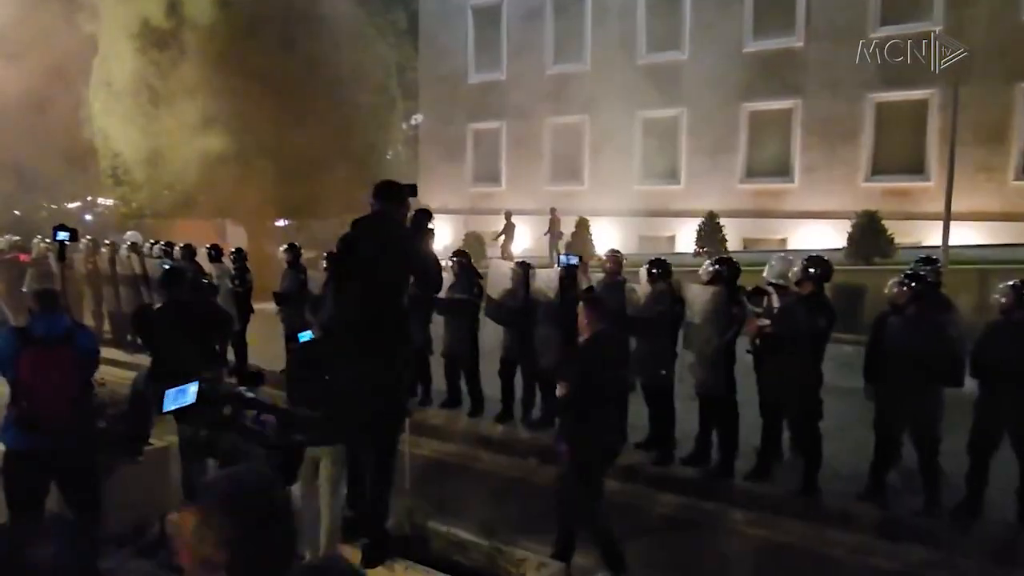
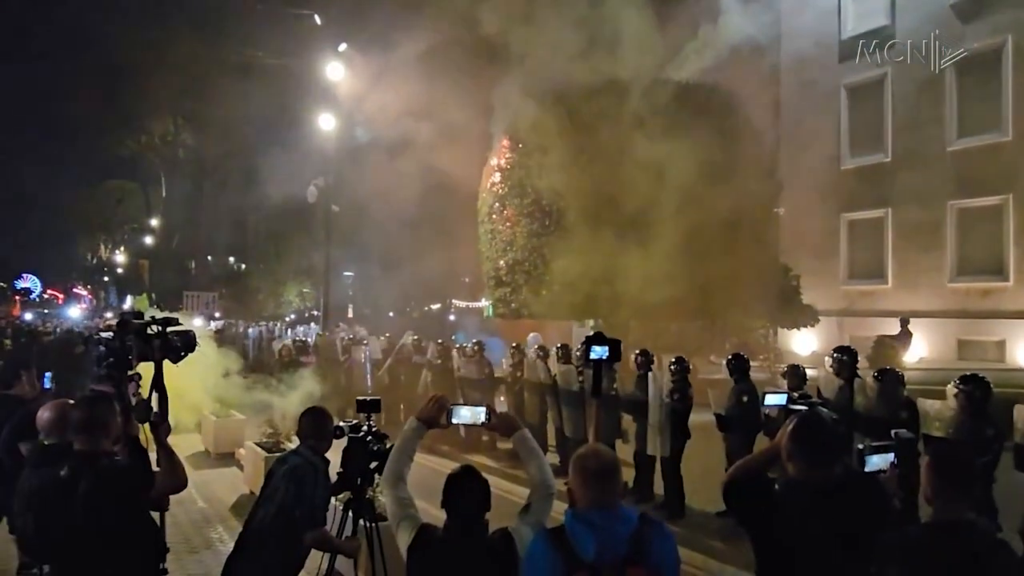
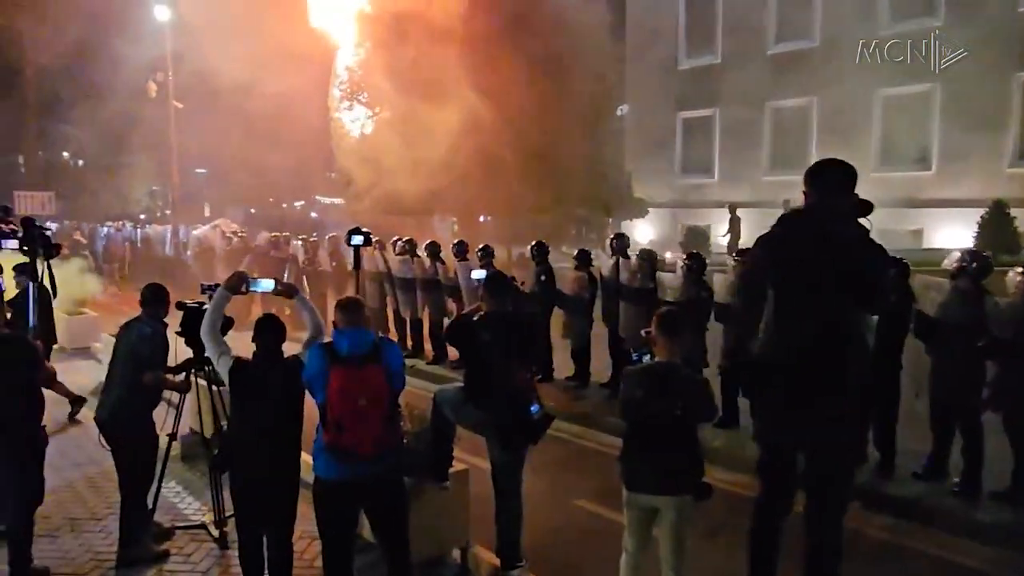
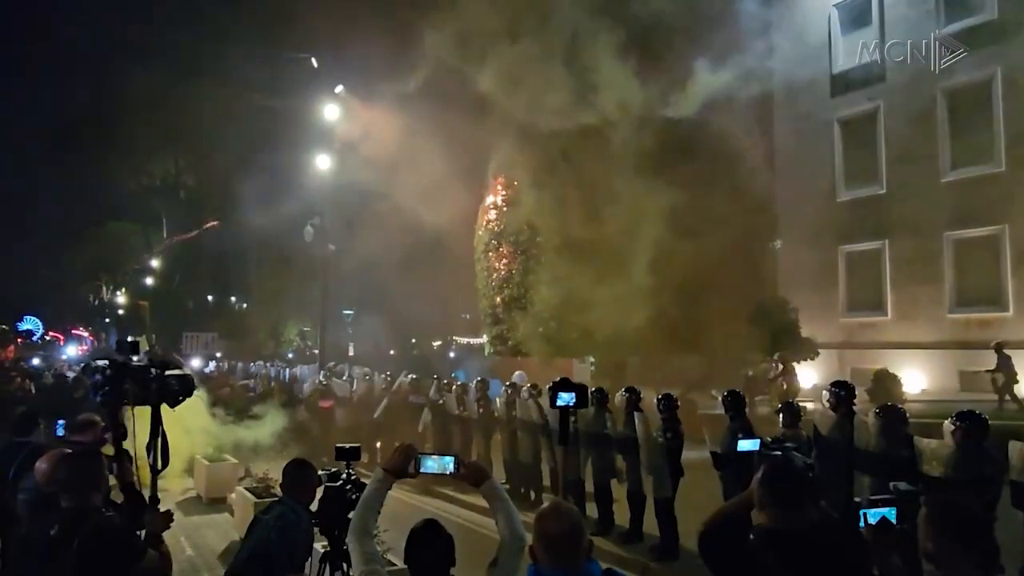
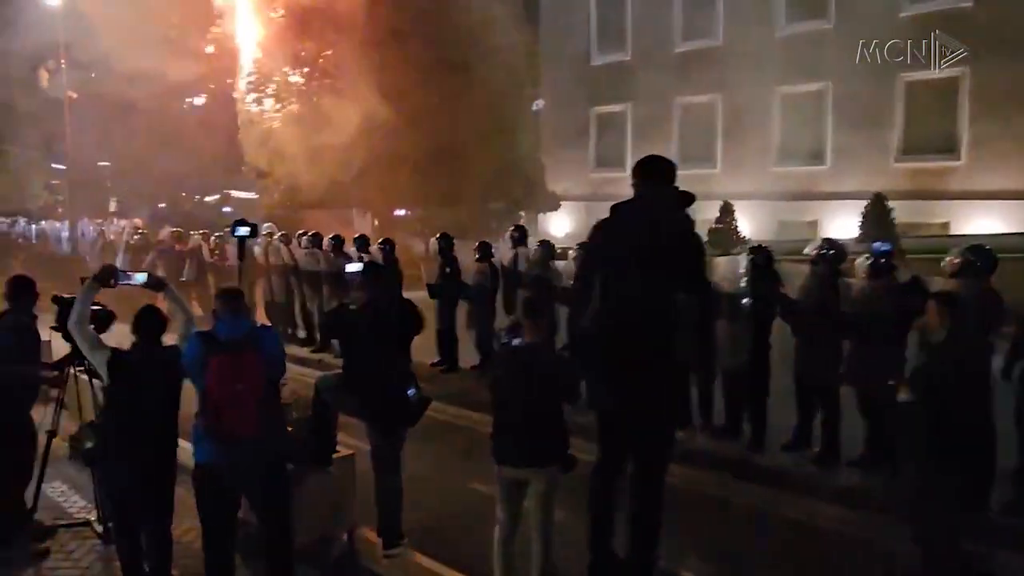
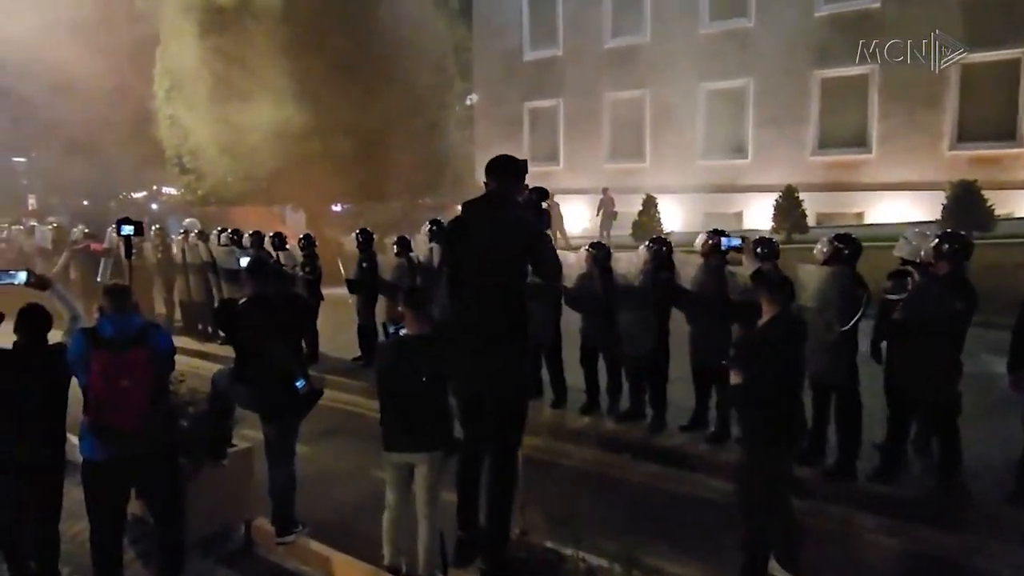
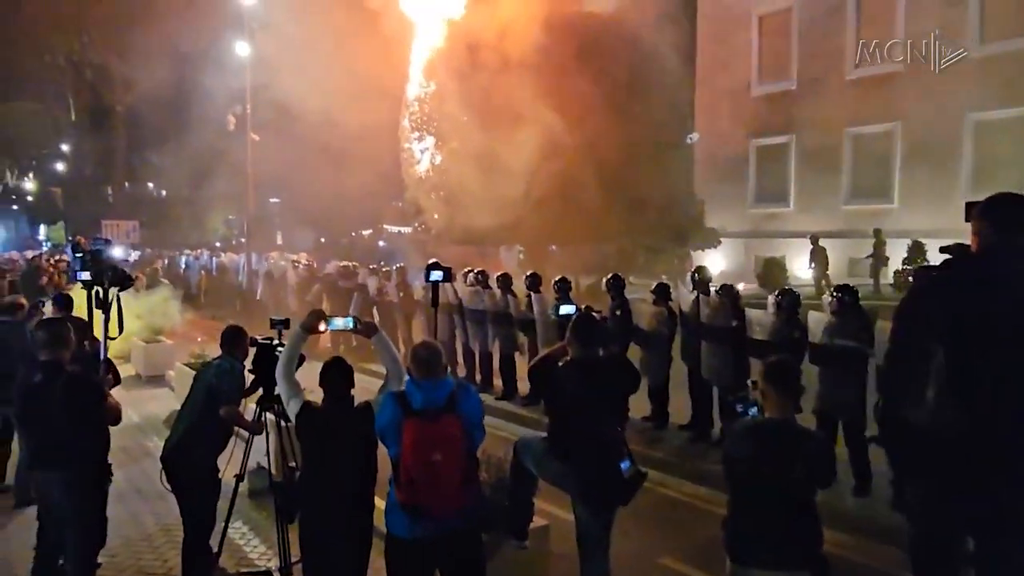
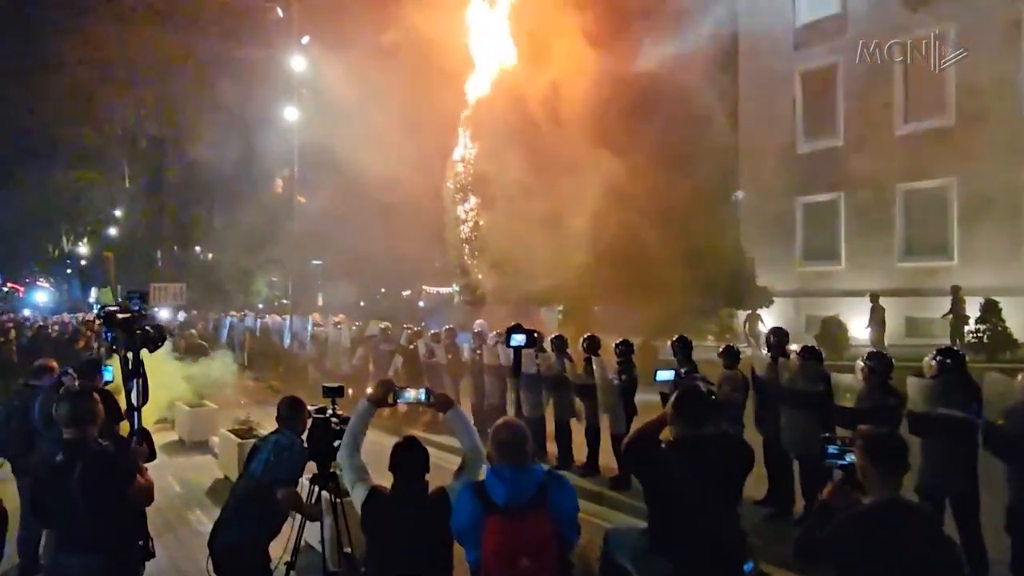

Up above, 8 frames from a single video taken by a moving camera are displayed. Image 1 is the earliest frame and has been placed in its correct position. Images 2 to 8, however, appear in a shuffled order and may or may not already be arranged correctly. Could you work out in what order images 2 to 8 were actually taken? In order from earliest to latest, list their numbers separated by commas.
6, 5, 3, 7, 8, 4, 2
